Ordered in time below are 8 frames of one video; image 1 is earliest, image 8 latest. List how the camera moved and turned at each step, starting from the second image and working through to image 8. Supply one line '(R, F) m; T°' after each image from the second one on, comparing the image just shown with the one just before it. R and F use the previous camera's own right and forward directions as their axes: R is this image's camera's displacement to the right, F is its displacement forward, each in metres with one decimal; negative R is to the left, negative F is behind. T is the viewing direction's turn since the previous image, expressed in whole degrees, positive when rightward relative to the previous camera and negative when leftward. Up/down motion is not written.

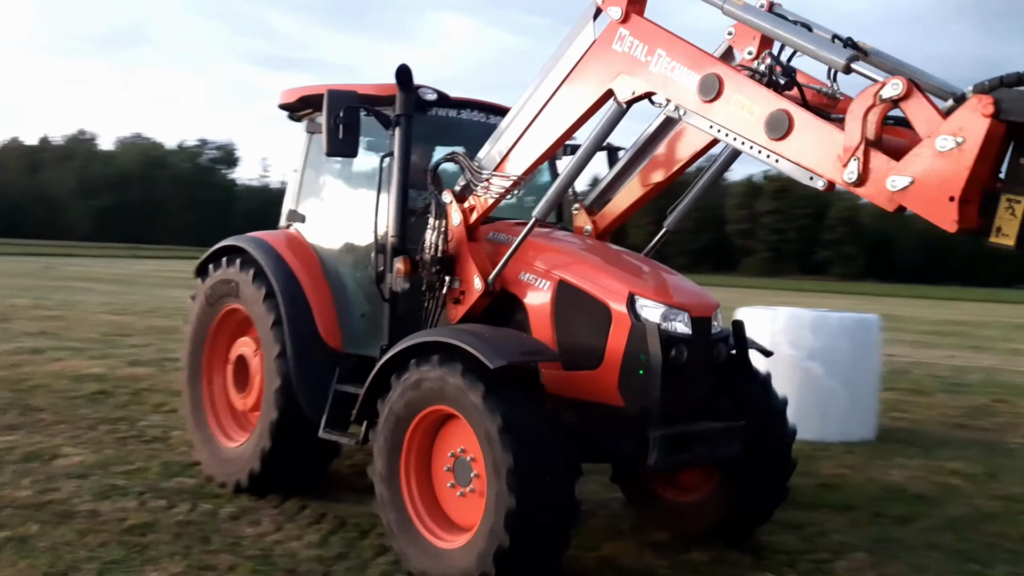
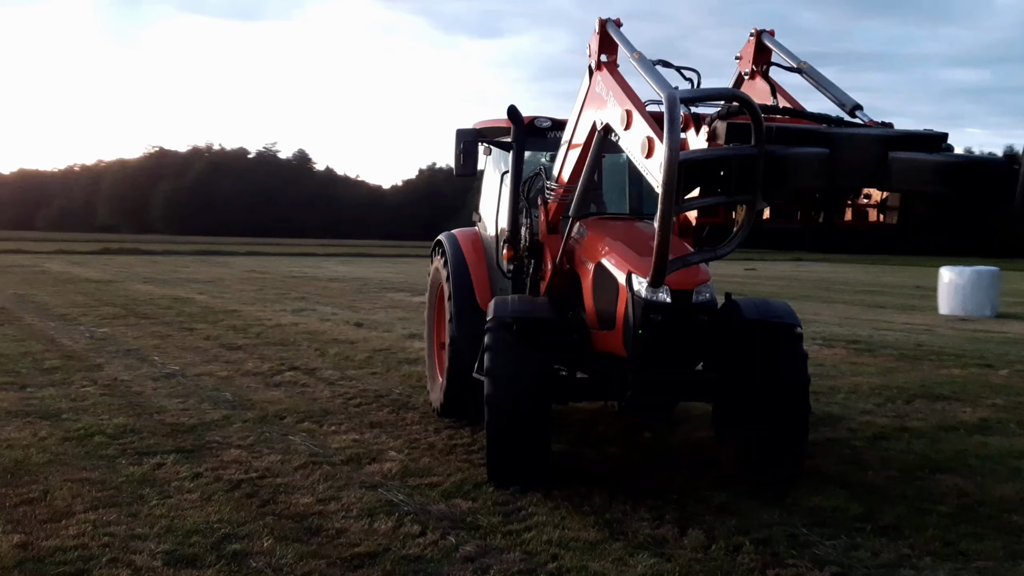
(+0.8, +1.3) m; -31°
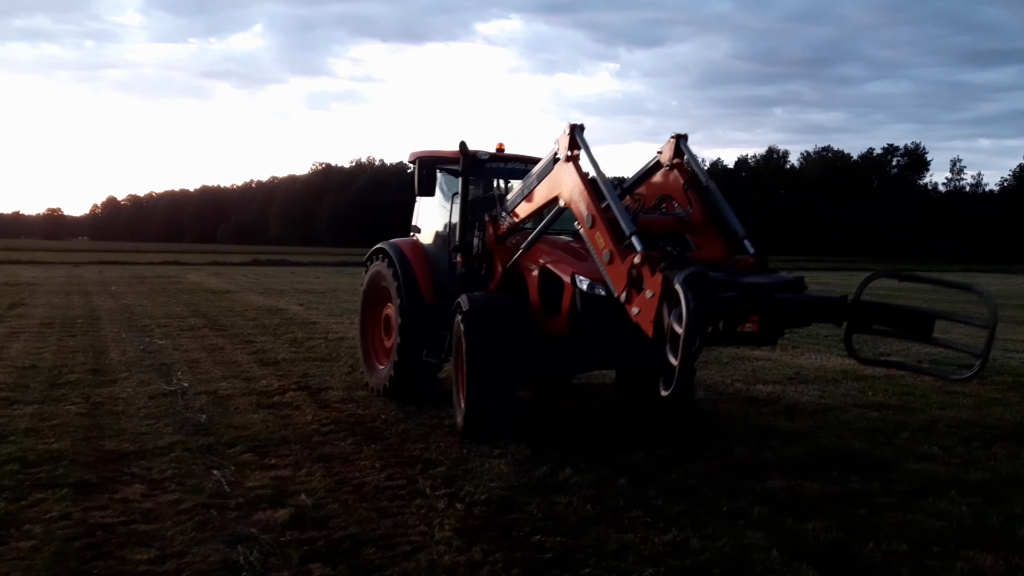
(+1.2, +1.0) m; -10°
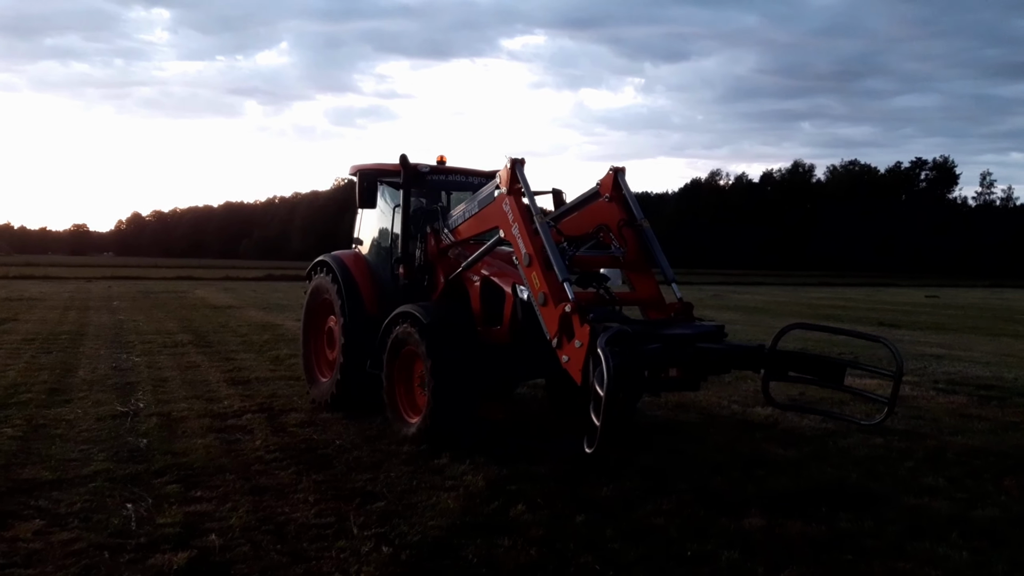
(+0.4, +0.6) m; -1°
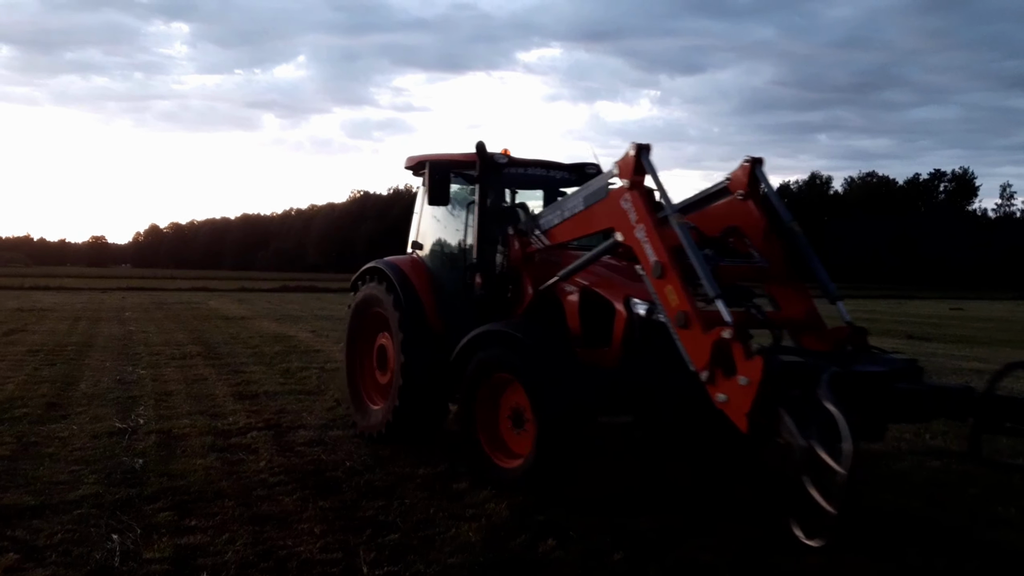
(-0.1, +0.5) m; -1°
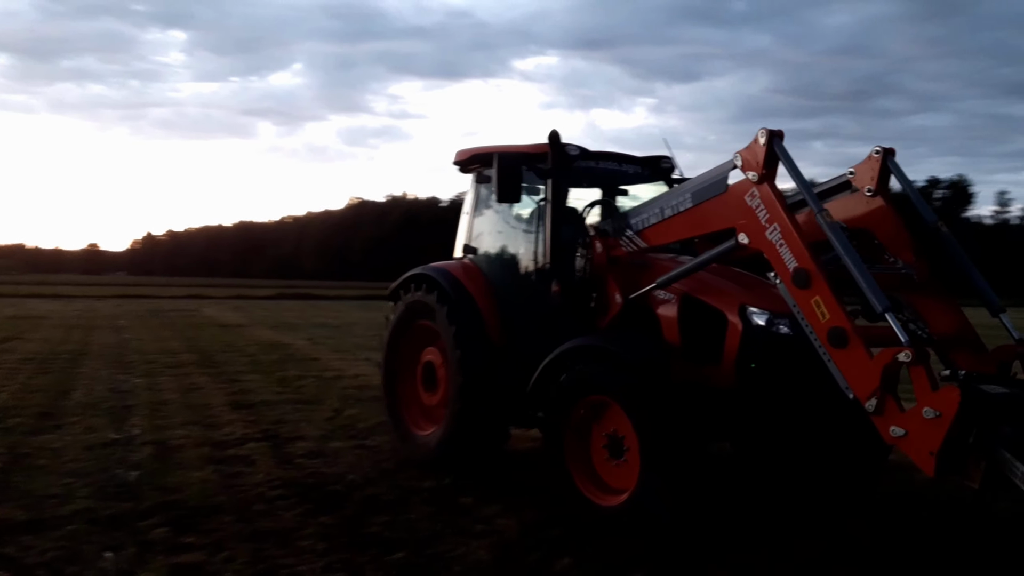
(-0.1, +0.2) m; 0°
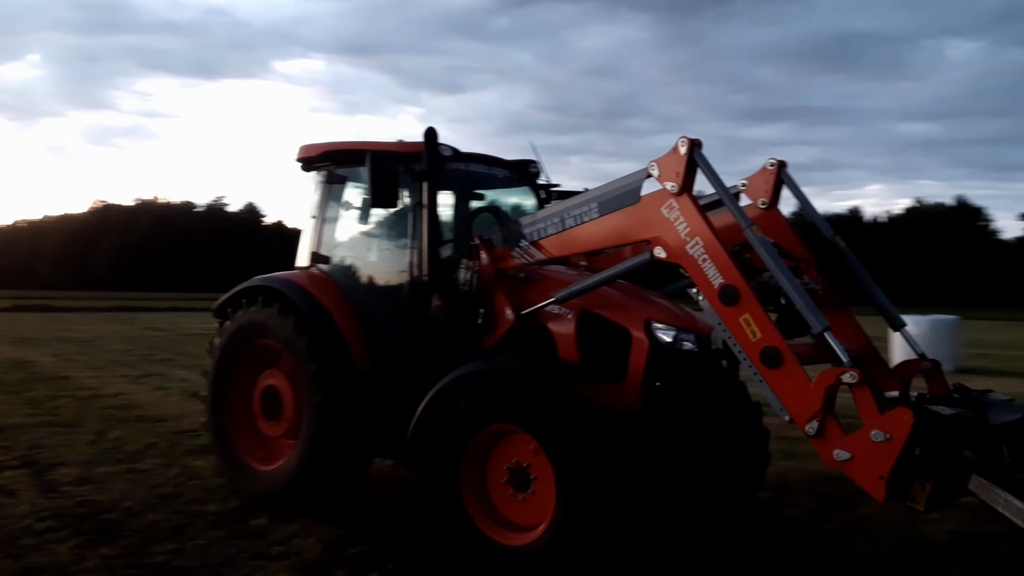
(-0.2, 0.0) m; +14°
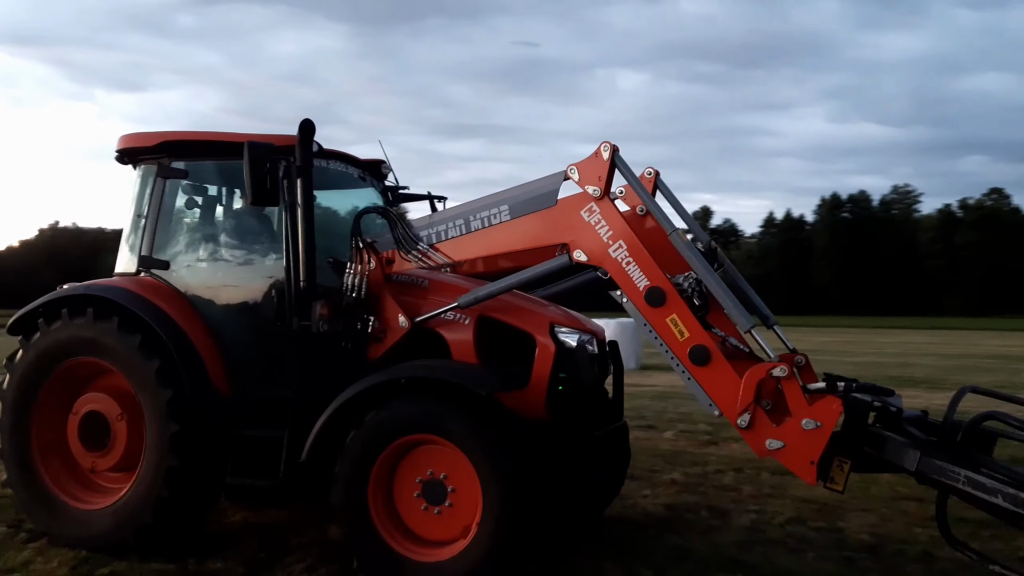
(-0.3, +0.1) m; +18°
